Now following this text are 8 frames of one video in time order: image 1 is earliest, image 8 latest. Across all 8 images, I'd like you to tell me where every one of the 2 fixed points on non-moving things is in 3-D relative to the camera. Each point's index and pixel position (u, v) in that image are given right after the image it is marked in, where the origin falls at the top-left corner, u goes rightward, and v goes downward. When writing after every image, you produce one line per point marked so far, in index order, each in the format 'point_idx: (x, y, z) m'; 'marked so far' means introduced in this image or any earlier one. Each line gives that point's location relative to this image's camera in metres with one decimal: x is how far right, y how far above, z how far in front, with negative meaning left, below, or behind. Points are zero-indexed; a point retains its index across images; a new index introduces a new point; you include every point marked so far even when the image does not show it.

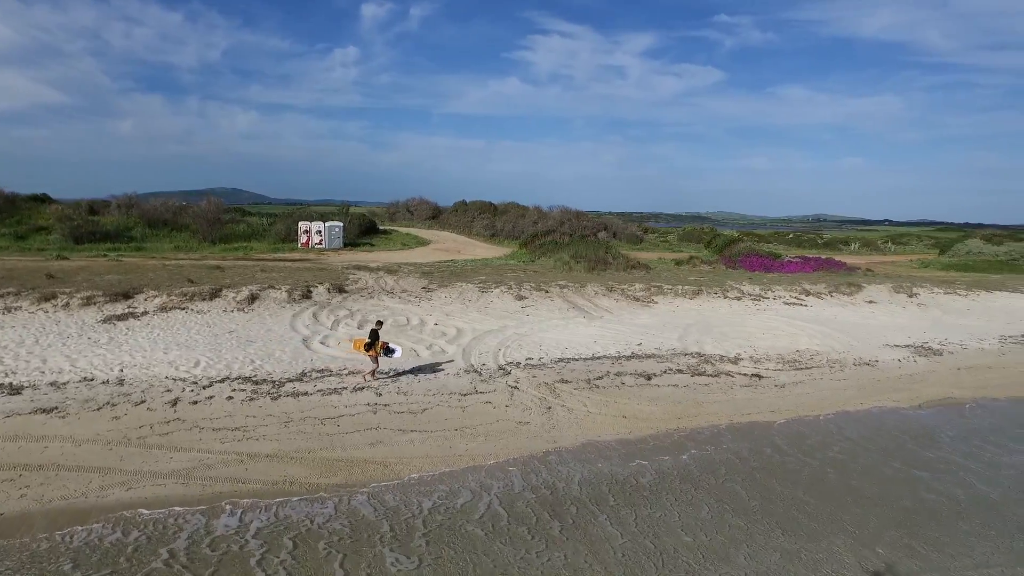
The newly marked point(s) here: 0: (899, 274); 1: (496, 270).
0: (+11.0, +0.4, +19.1) m
1: (-0.4, +0.5, +16.4) m
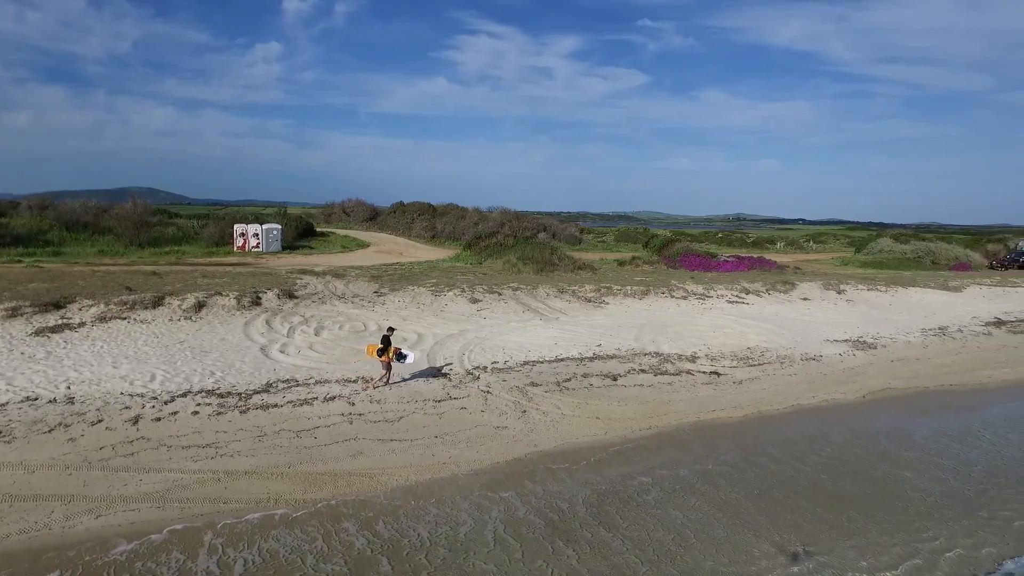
0: (+9.4, +0.5, +20.3) m
1: (-1.6, +0.4, +16.3) m
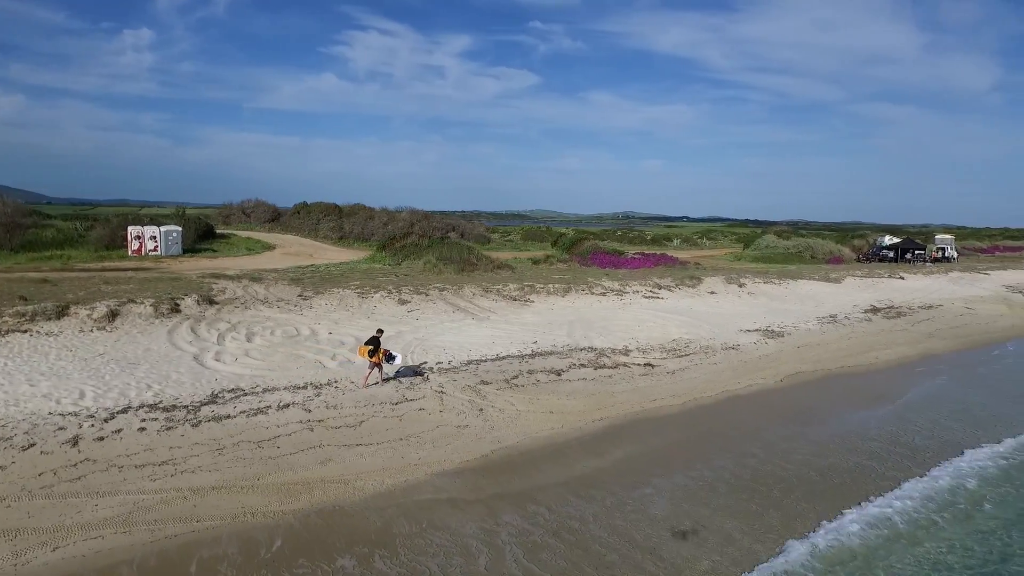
0: (+6.7, +0.7, +21.8) m
1: (-3.5, +0.4, +16.0) m
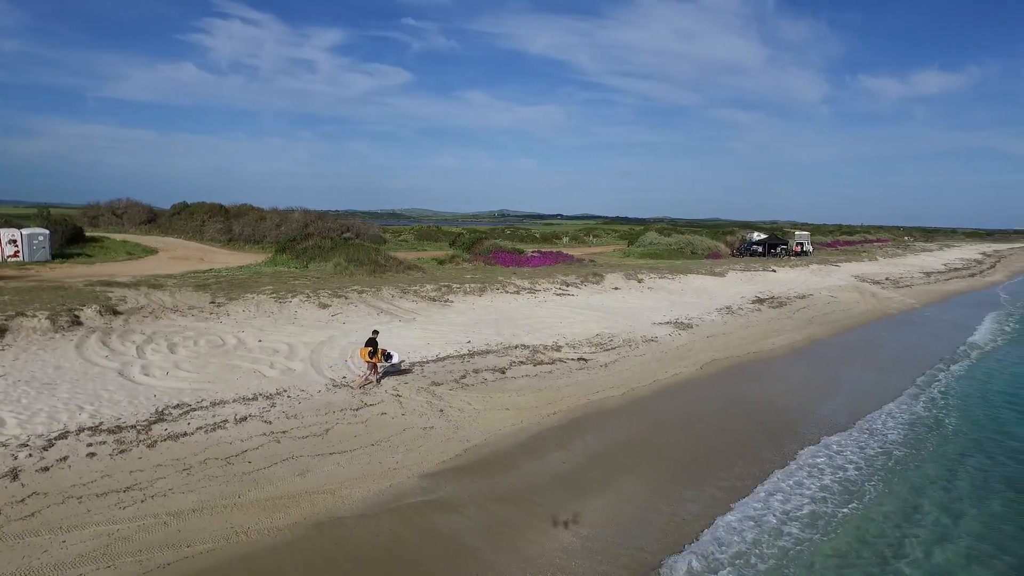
0: (+3.5, +0.8, +22.9) m
1: (-5.4, +0.3, +15.3) m
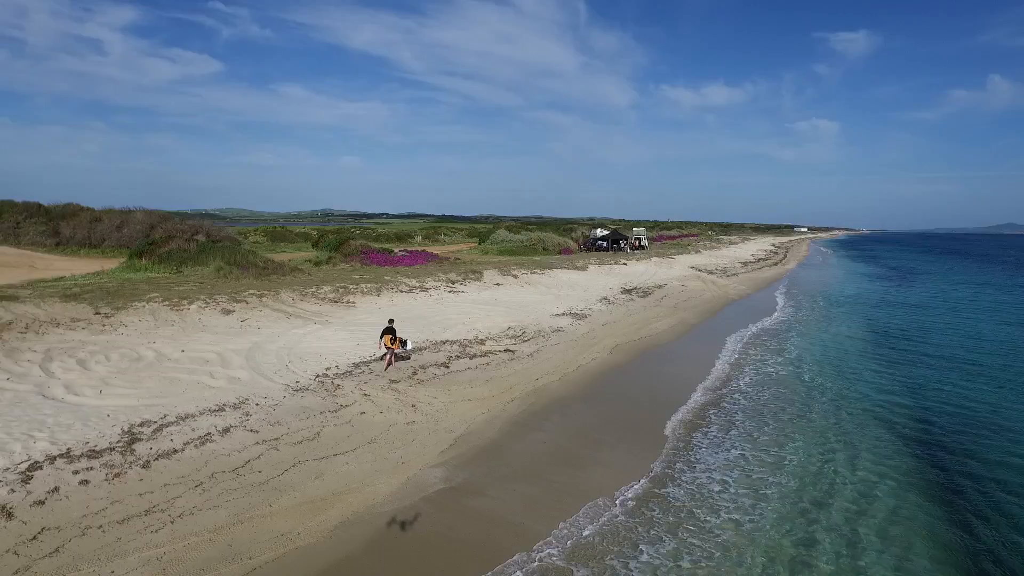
0: (-1.1, +0.9, +23.7) m
1: (-7.5, +0.1, +14.0) m
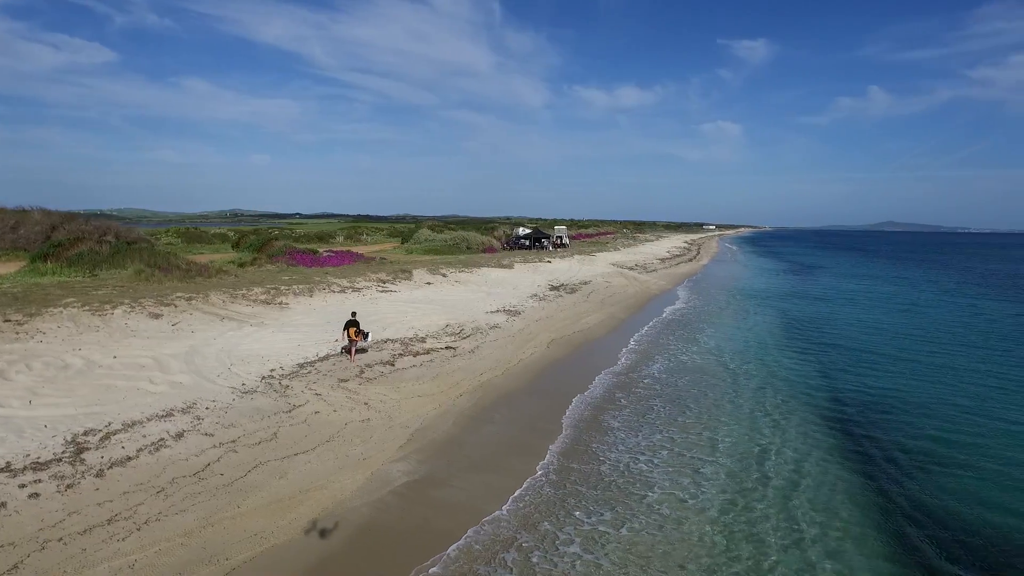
0: (-3.6, +1.0, +23.7) m
1: (-8.8, 0.0, +13.2) m
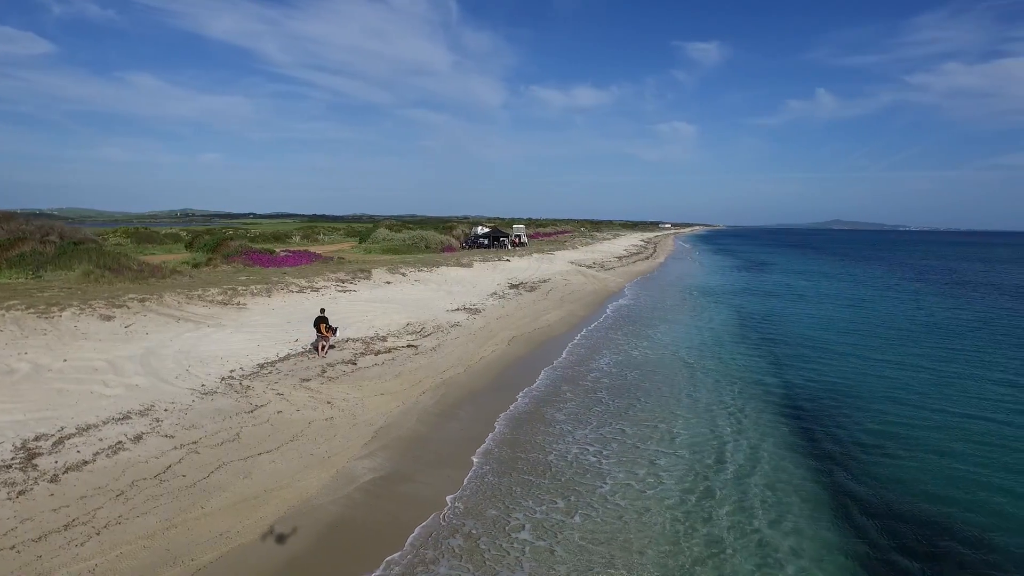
0: (-5.1, +1.0, +23.5) m
1: (-9.6, 0.0, +12.8) m
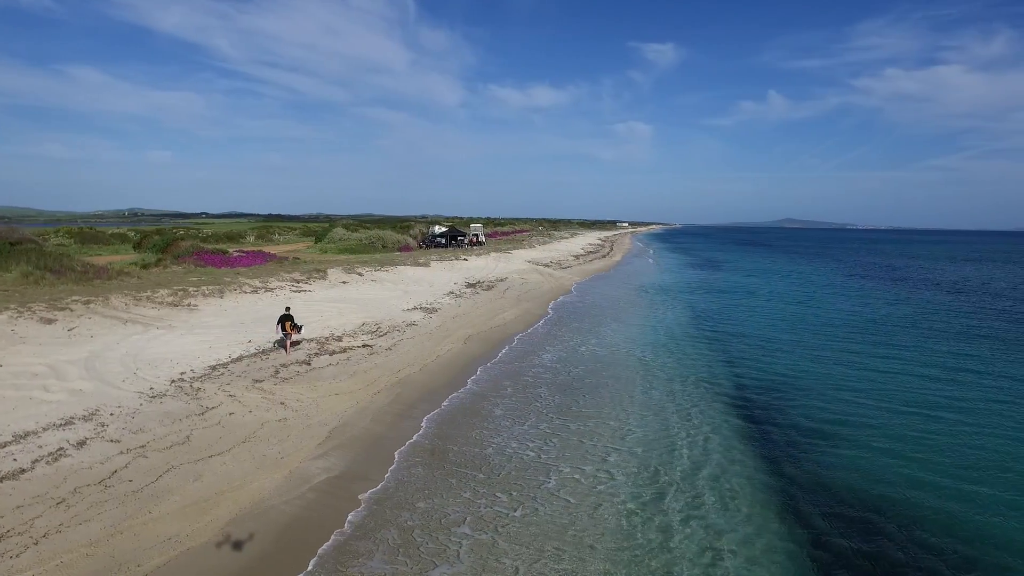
0: (-6.5, +1.0, +23.3) m
1: (-10.4, -0.1, +12.3) m
